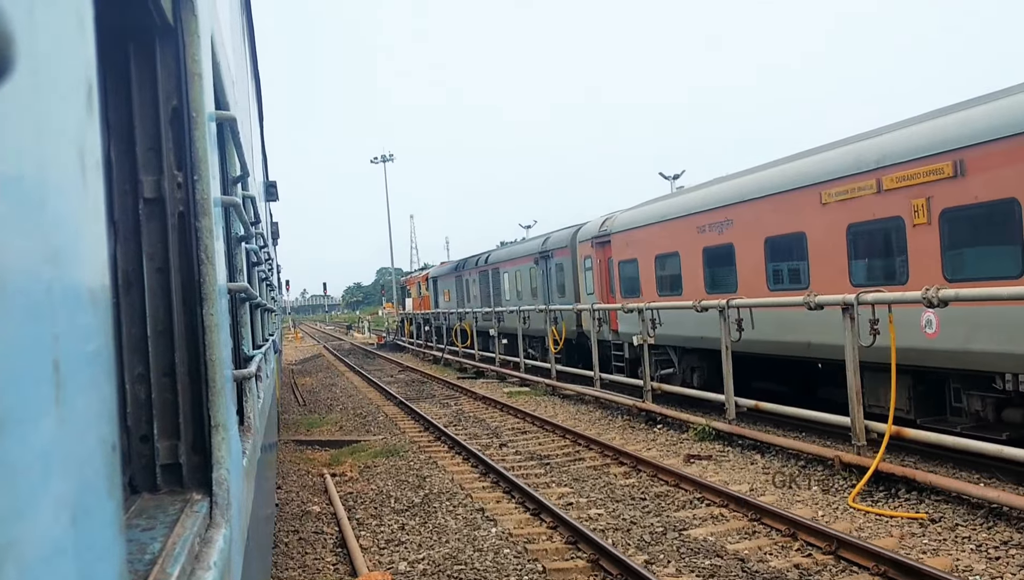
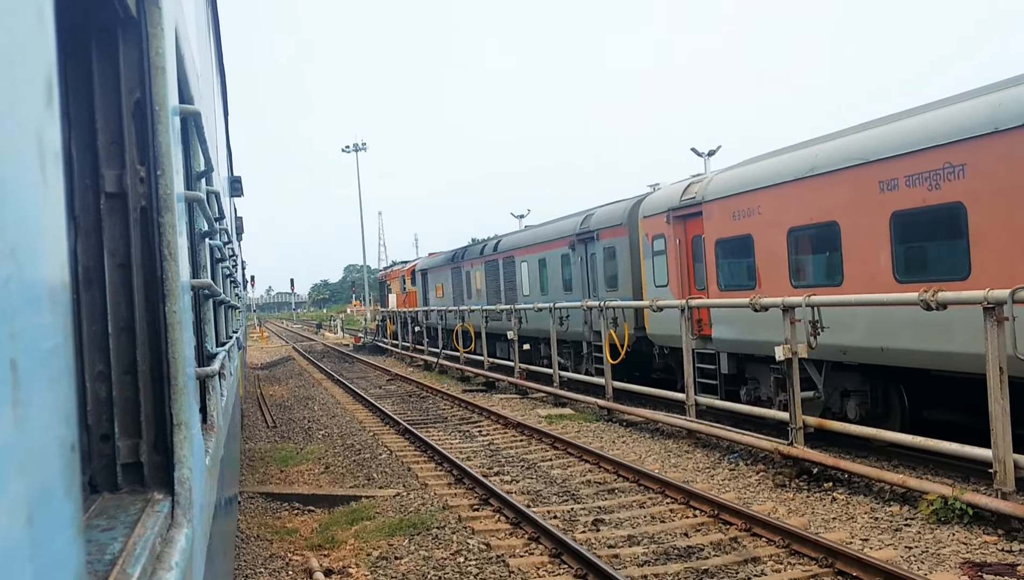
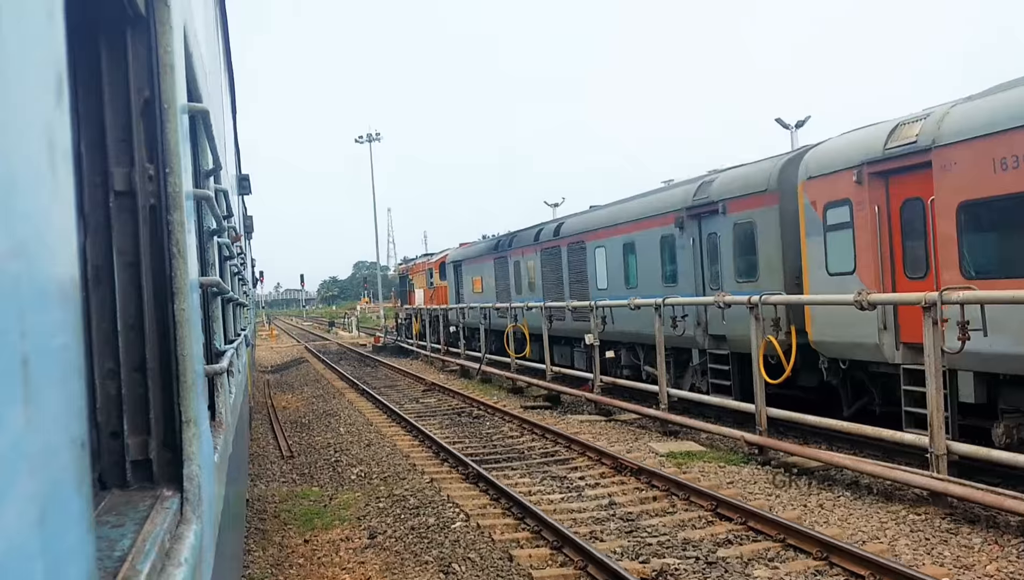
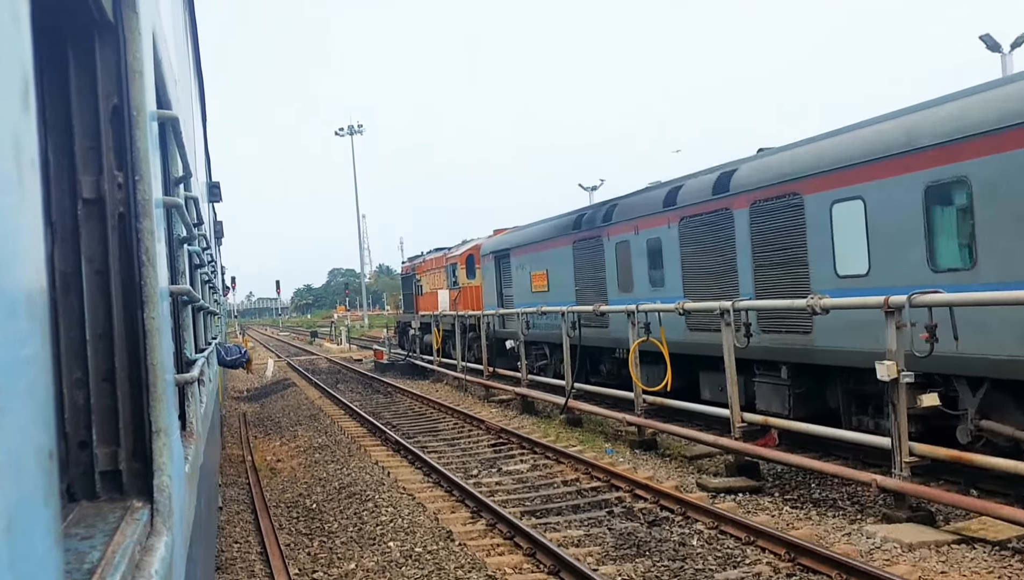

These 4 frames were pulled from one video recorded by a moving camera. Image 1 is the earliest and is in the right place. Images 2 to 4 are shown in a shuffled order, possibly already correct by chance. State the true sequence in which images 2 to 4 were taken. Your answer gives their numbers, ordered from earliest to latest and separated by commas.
2, 3, 4
